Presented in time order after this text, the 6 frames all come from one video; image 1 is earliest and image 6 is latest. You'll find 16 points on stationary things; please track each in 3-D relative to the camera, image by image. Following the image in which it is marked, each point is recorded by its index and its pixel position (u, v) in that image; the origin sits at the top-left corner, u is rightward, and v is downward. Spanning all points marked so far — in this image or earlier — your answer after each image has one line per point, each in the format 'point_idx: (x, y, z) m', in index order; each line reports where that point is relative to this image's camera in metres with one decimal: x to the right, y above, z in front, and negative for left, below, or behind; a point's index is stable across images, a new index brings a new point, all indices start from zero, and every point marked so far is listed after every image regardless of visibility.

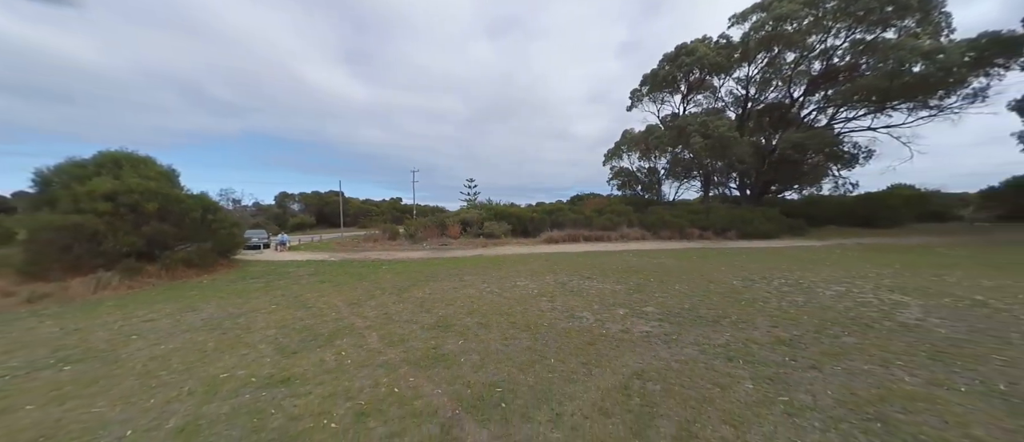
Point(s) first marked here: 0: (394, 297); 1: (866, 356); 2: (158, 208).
0: (-2.4, -1.6, +6.6) m
1: (+3.8, -1.5, +3.4) m
2: (-11.3, +0.5, +10.0) m
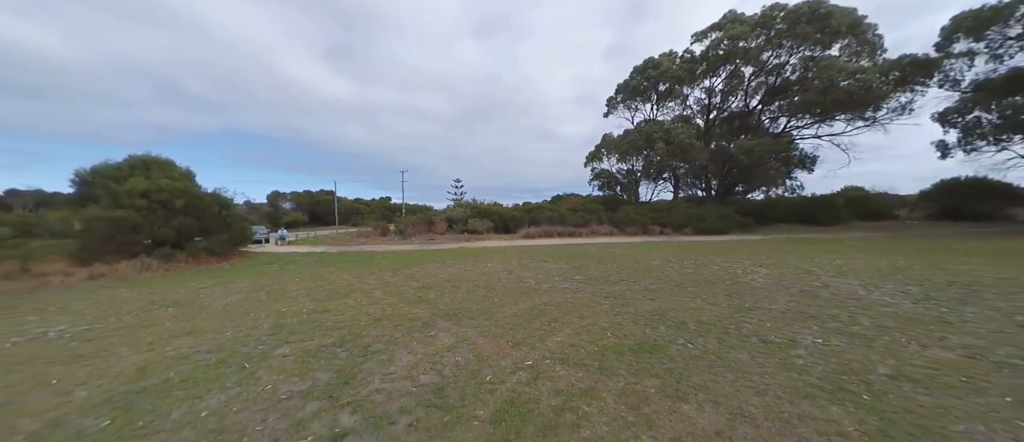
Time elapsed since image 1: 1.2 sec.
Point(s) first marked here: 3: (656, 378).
0: (-3.2, -1.4, +8.4) m
1: (+3.1, -1.3, +5.4) m
2: (-12.2, +0.7, +11.6) m
3: (+1.3, -1.4, +2.8) m
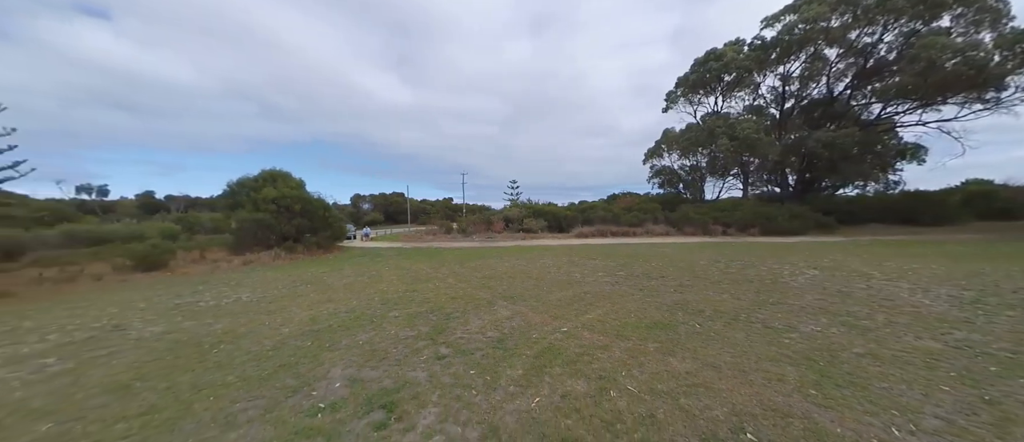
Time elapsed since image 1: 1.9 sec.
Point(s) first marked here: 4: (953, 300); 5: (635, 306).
0: (-1.7, -1.5, +10.1) m
1: (+4.0, -1.4, +6.0) m
2: (-10.1, +0.7, +14.7) m
3: (+1.7, -1.4, +3.7) m
4: (+7.2, -1.3, +5.1) m
5: (+2.1, -1.4, +5.2) m
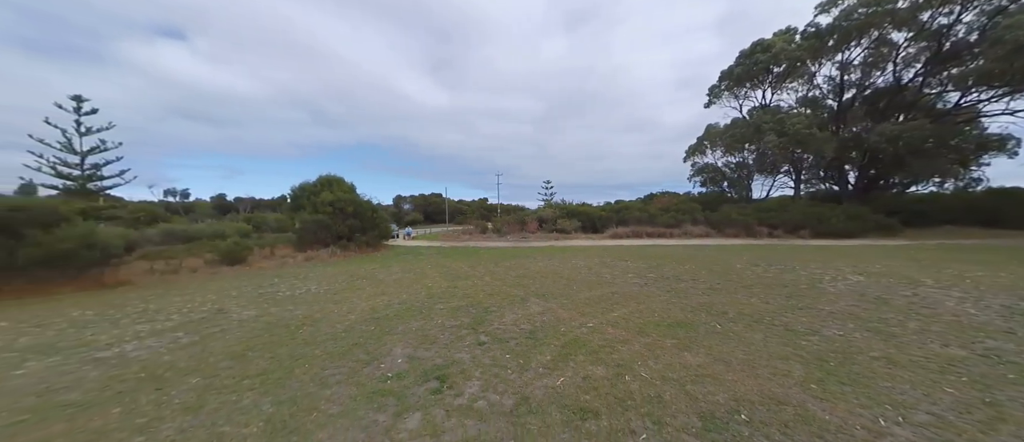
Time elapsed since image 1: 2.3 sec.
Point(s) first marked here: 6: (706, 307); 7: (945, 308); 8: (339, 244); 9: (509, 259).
0: (-0.6, -1.5, +10.8) m
1: (+4.6, -1.5, +6.1) m
2: (-8.4, +0.6, +16.3) m
3: (+2.1, -1.5, +4.1) m
4: (+7.8, -1.4, +4.8) m
5: (+2.7, -1.5, +5.5) m
6: (+3.4, -1.5, +5.4) m
7: (+7.2, -1.4, +5.1) m
8: (-8.9, -1.2, +16.0) m
9: (-0.2, -1.5, +12.3) m
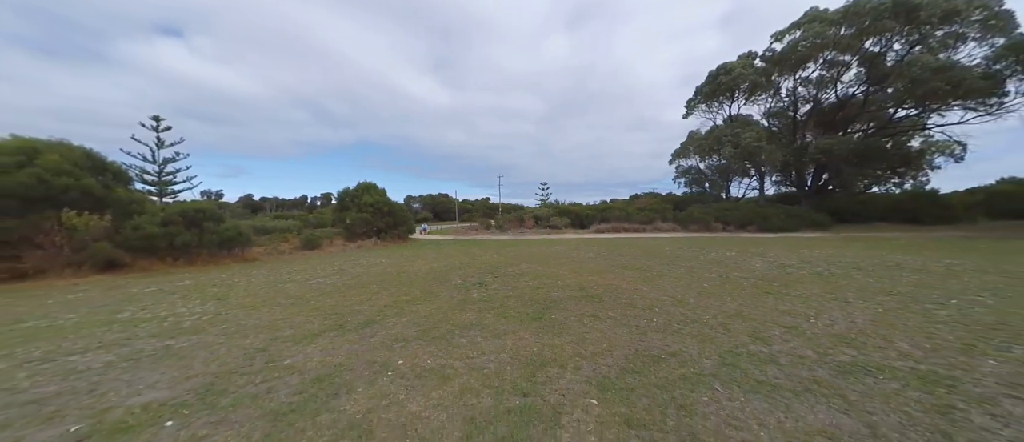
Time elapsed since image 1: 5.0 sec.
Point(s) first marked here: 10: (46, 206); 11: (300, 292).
0: (-0.6, -1.4, +15.1) m
1: (+4.6, -1.3, +10.5) m
2: (-8.3, +0.8, +20.7) m
3: (+2.1, -1.4, +8.4) m
4: (+7.8, -1.3, +9.2) m
5: (+2.7, -1.4, +9.9) m
6: (+3.4, -1.4, +9.8) m
7: (+7.2, -1.3, +9.5) m
8: (-8.8, -1.0, +20.4) m
9: (-0.1, -1.4, +16.7) m
10: (-14.3, +0.5, +9.5) m
11: (-5.2, -1.7, +7.6) m
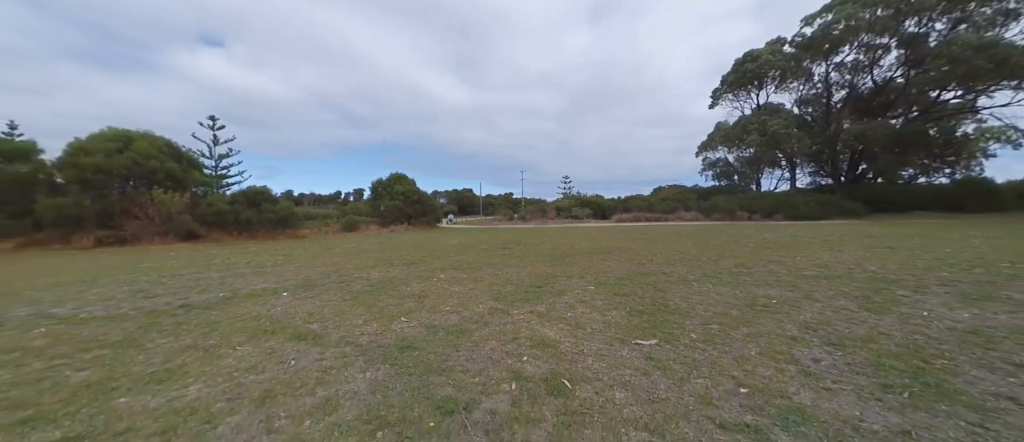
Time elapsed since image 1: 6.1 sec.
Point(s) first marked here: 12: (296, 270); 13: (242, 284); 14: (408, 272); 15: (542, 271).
0: (+0.5, -0.5, +16.0) m
1: (+5.4, -0.5, +11.0) m
2: (-6.9, +1.7, +22.1) m
3: (+2.7, -0.6, +9.1) m
4: (+8.4, -0.5, +9.5) m
5: (+3.4, -0.5, +10.6) m
6: (+4.1, -0.5, +10.4) m
7: (+7.9, -0.5, +9.8) m
8: (-7.3, -0.1, +21.9) m
9: (+1.1, -0.5, +17.5) m
10: (-13.5, +1.4, +11.3) m
11: (-4.6, -0.9, +8.8) m
12: (-3.9, -0.9, +5.6) m
13: (-3.8, -0.9, +4.3) m
14: (-1.7, -0.8, +5.1) m
15: (+0.4, -0.8, +4.8) m
